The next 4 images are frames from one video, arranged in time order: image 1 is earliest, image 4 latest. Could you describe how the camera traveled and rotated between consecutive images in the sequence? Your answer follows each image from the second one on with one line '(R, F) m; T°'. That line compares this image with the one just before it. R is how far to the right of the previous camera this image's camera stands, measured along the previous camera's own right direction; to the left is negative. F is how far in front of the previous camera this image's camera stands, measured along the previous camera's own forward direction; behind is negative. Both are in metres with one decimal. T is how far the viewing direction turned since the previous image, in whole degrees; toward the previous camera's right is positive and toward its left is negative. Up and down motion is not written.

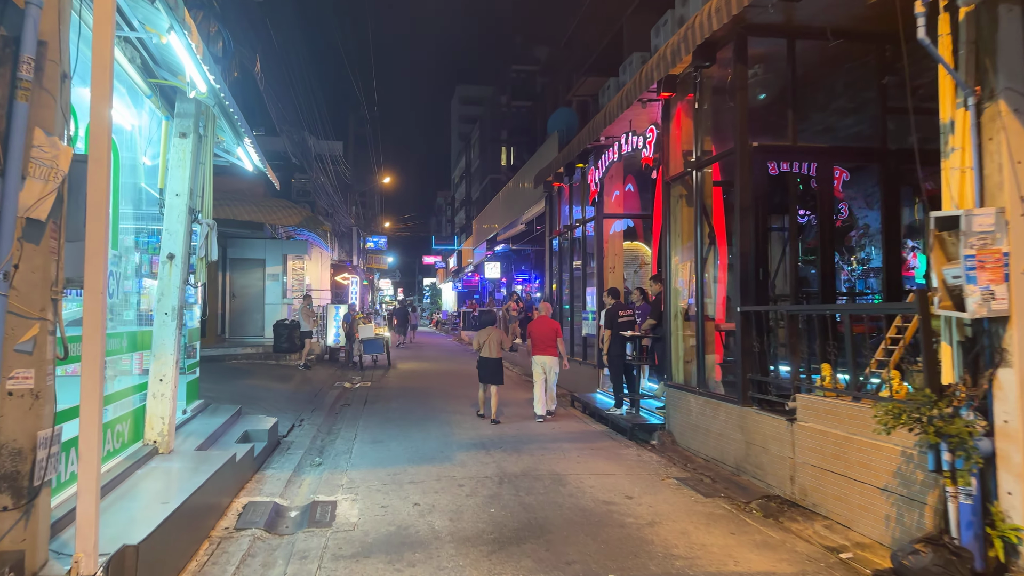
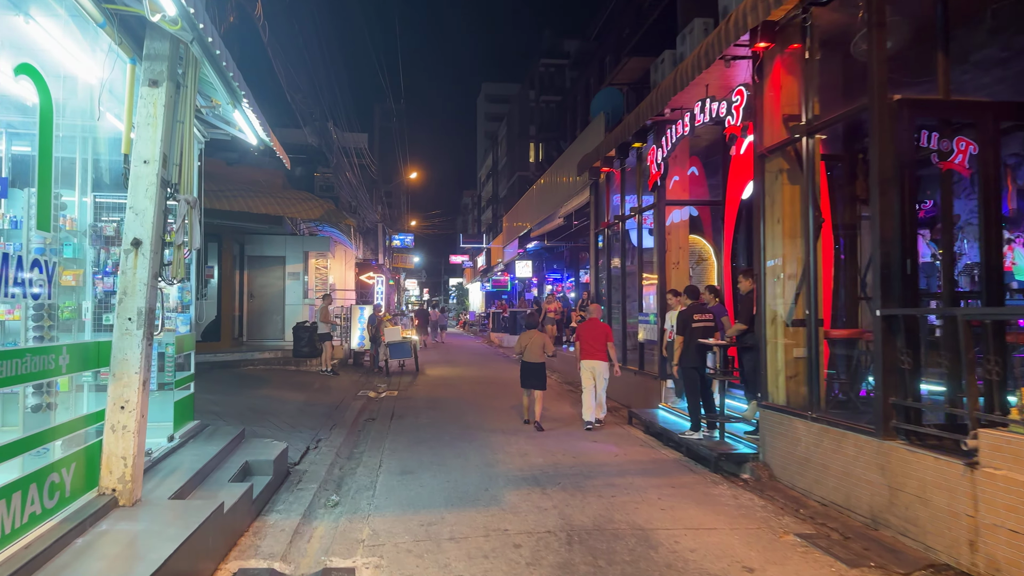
(-0.3, +1.3) m; -2°
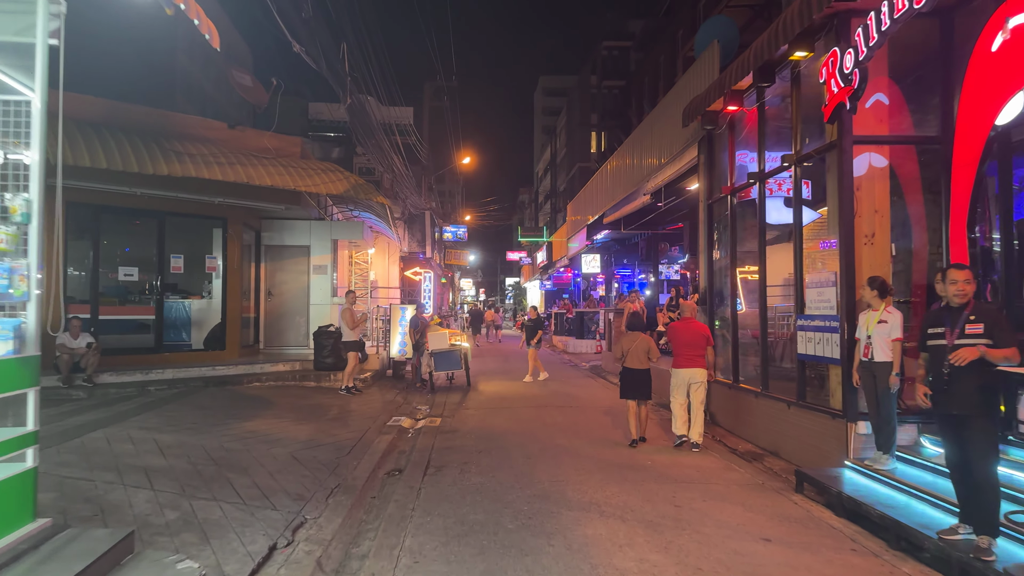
(-0.3, +3.0) m; -4°
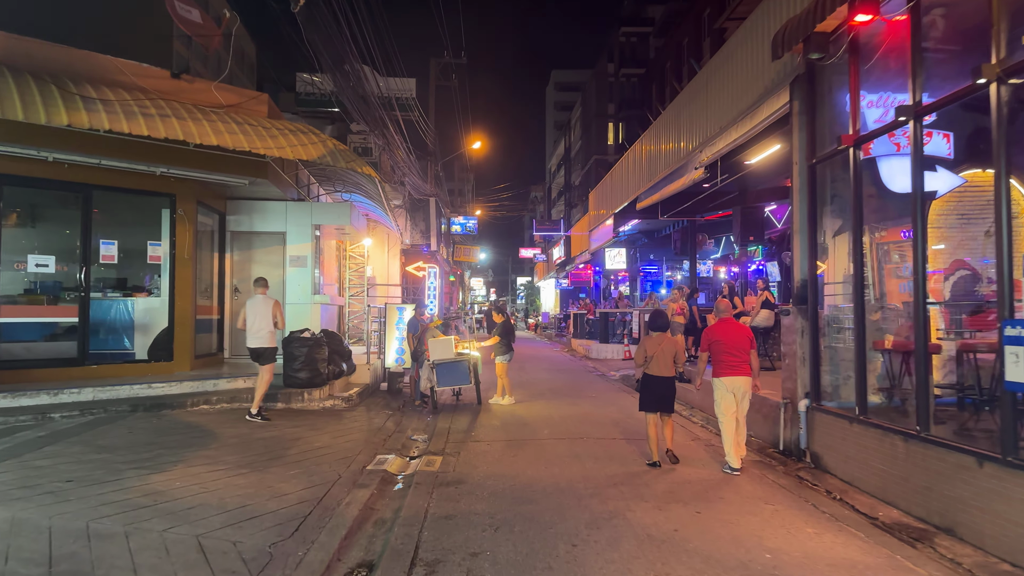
(-0.1, +2.3) m; -1°
